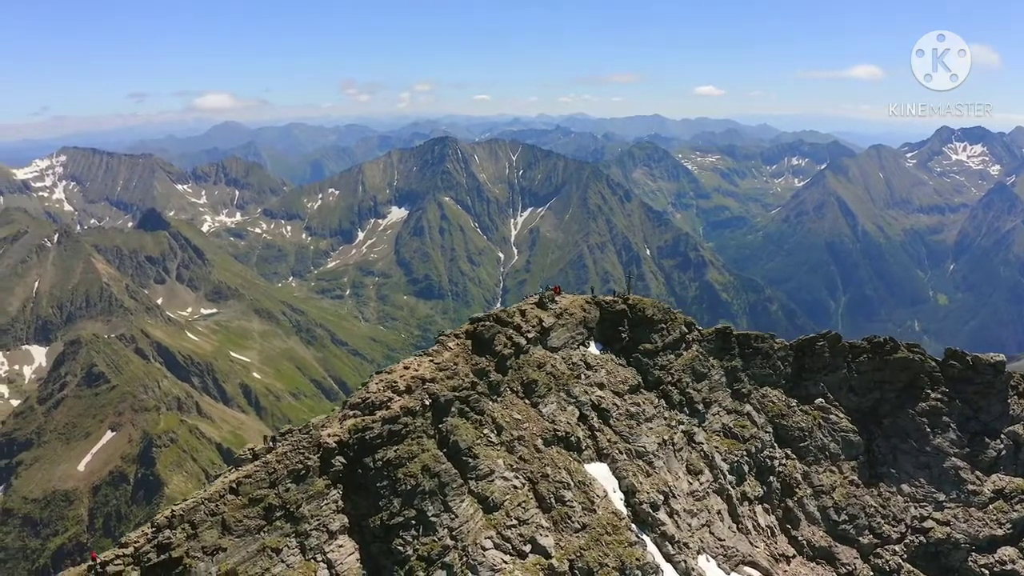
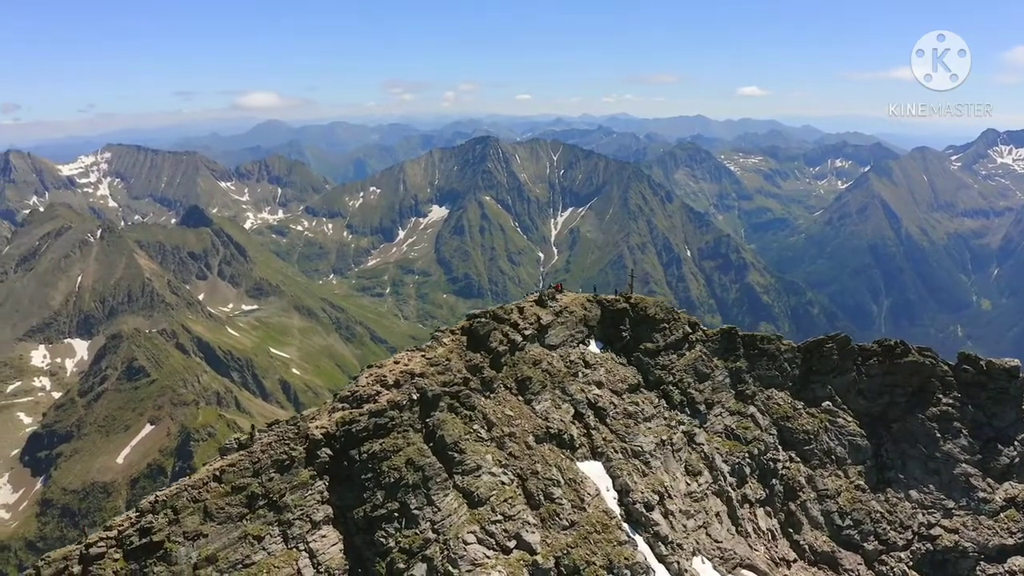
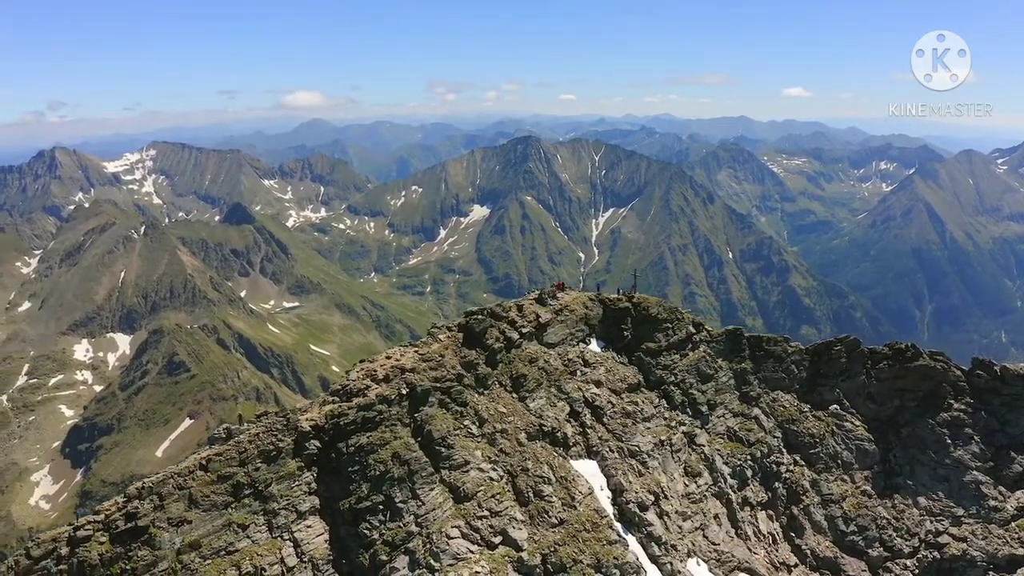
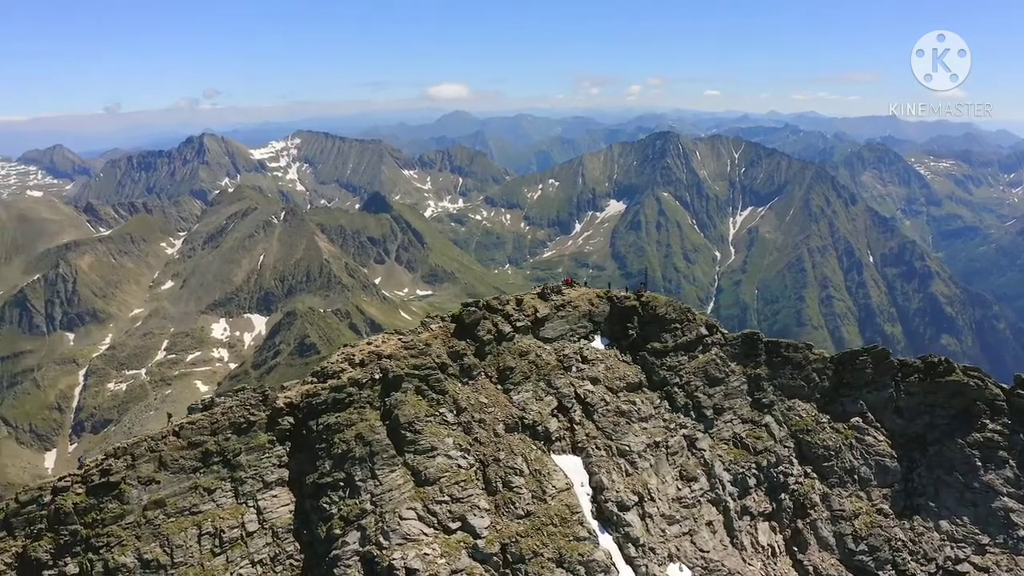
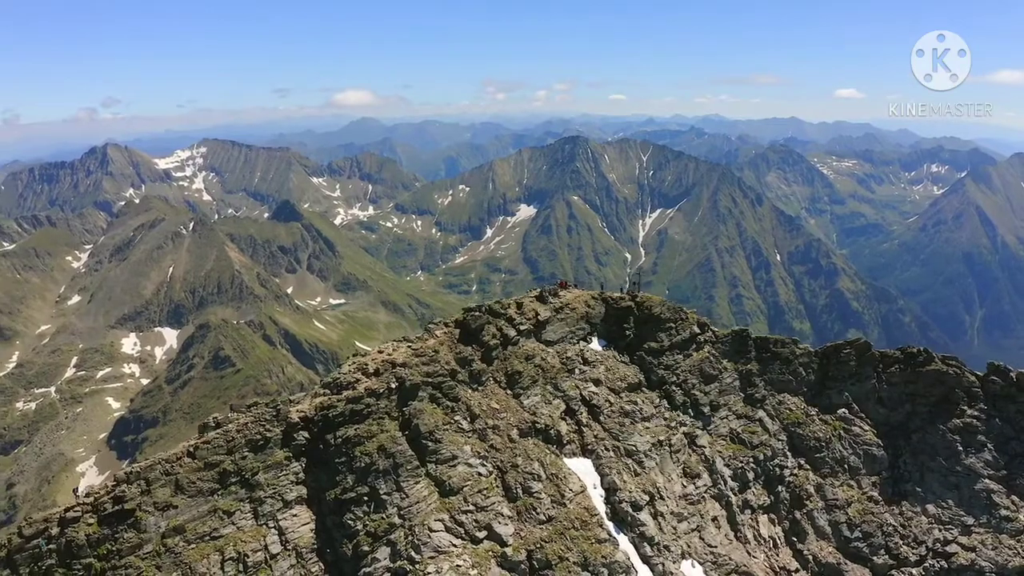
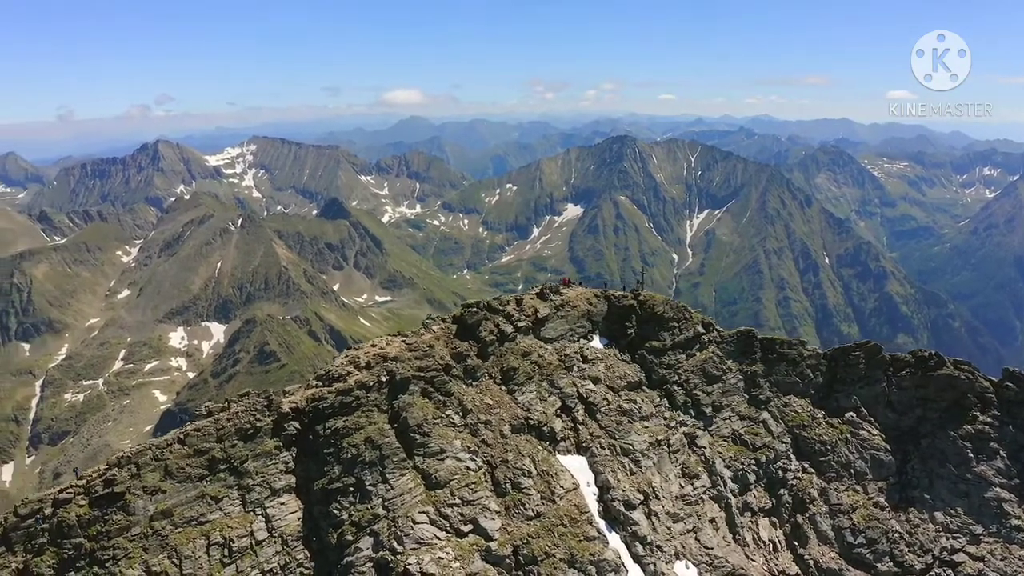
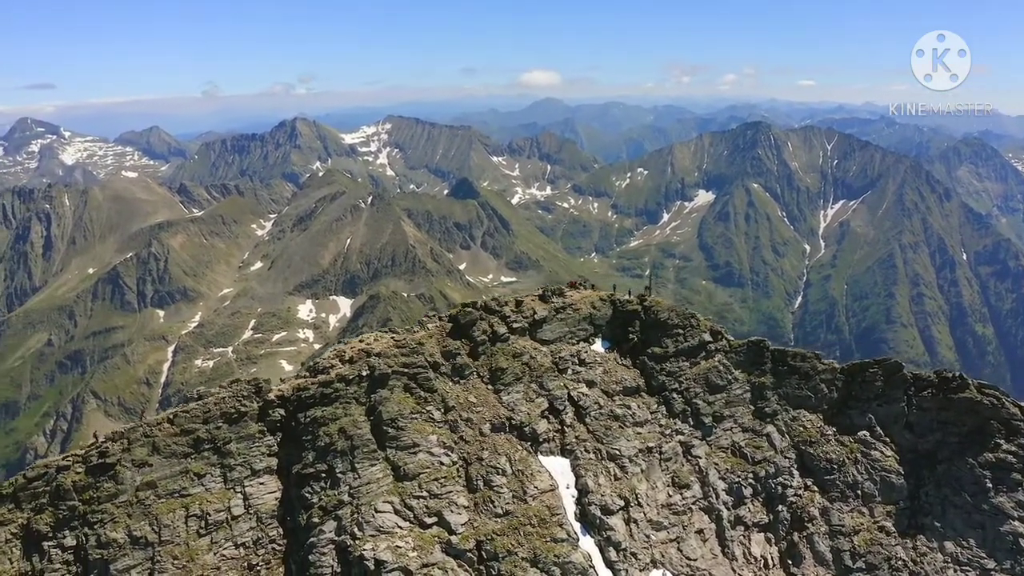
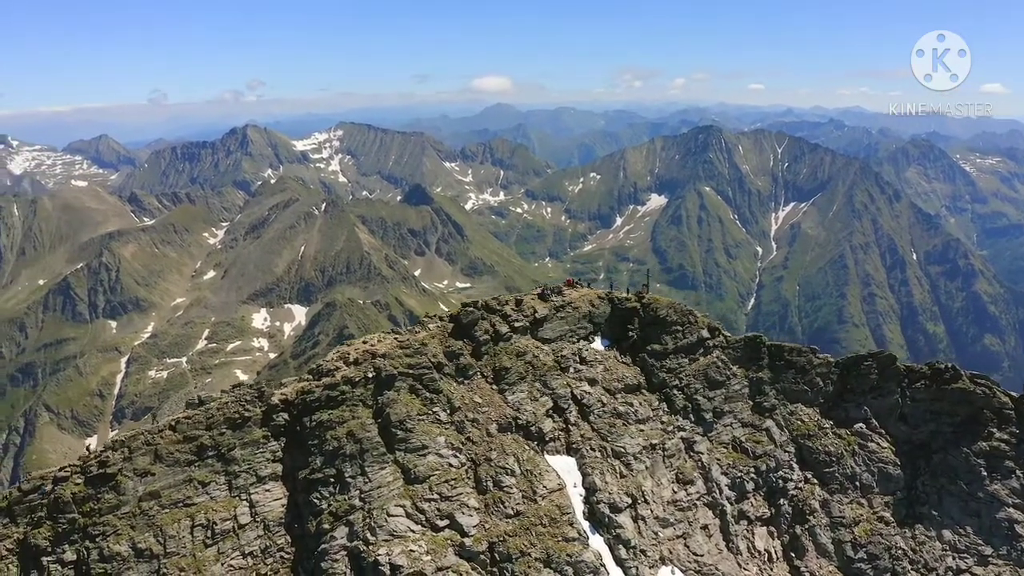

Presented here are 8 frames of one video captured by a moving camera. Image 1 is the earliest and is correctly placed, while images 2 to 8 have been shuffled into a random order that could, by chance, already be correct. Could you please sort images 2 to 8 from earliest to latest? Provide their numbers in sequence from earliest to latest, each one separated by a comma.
2, 3, 5, 6, 4, 8, 7
